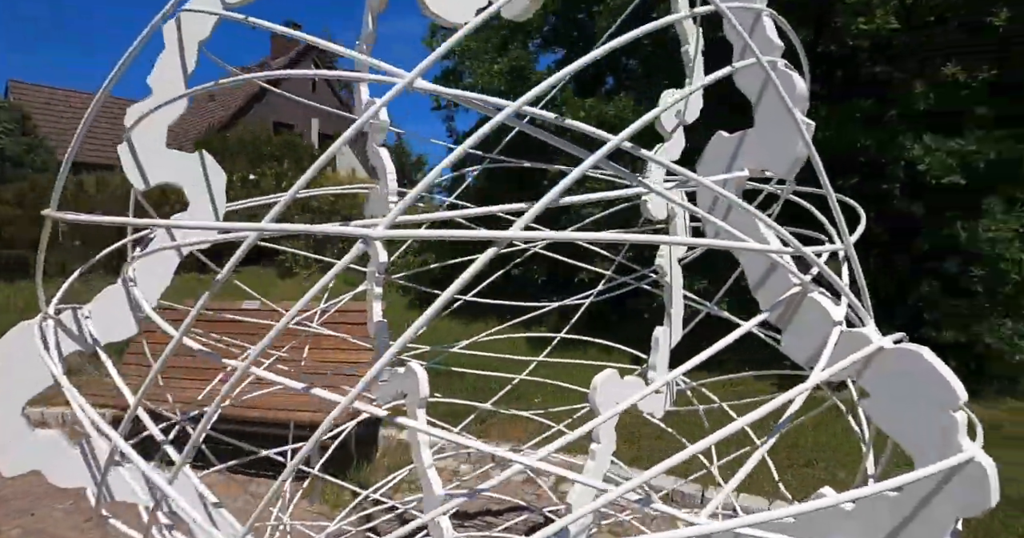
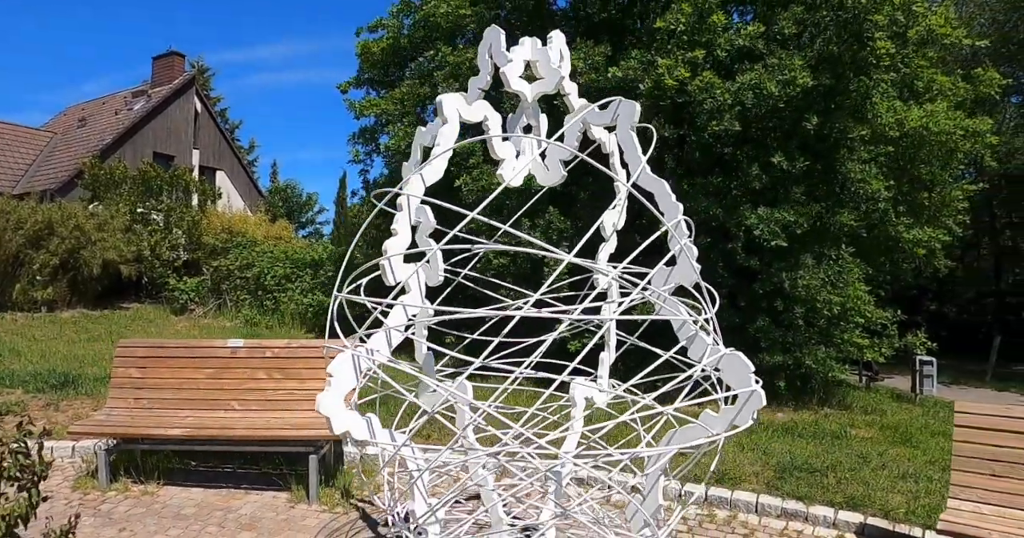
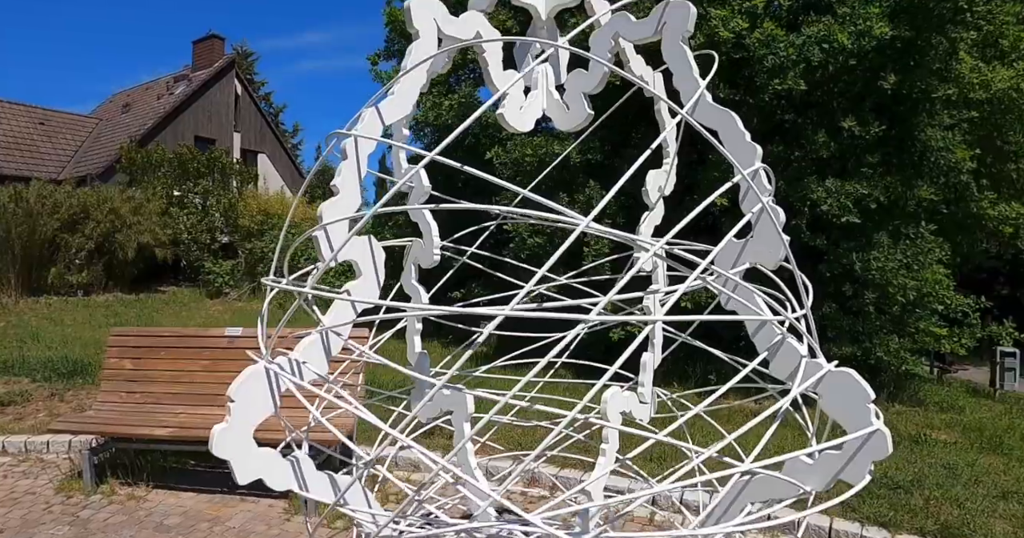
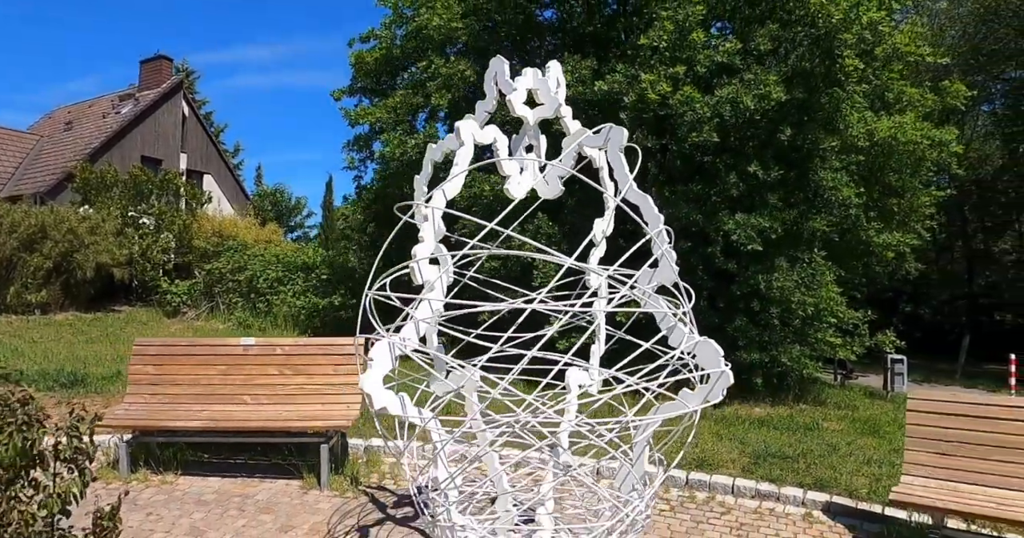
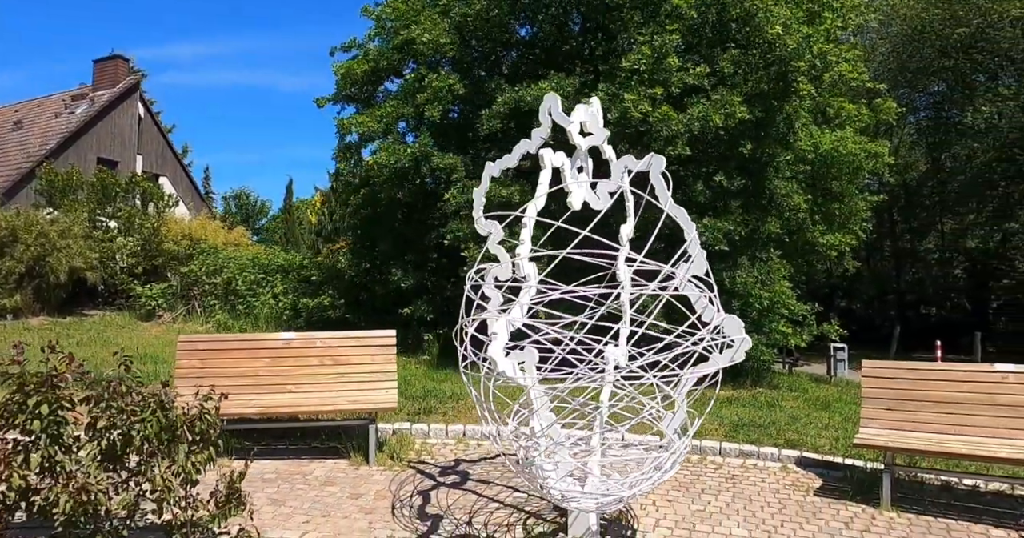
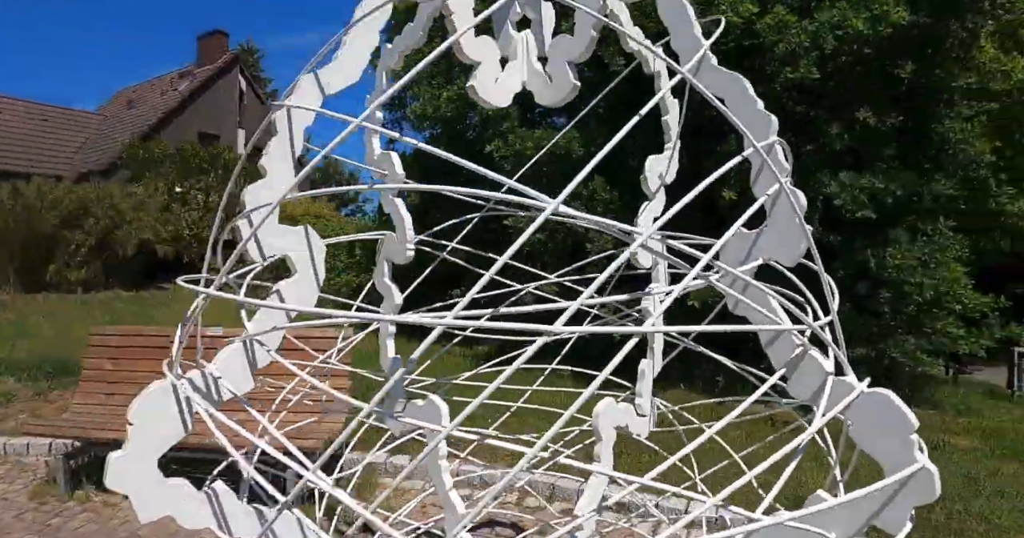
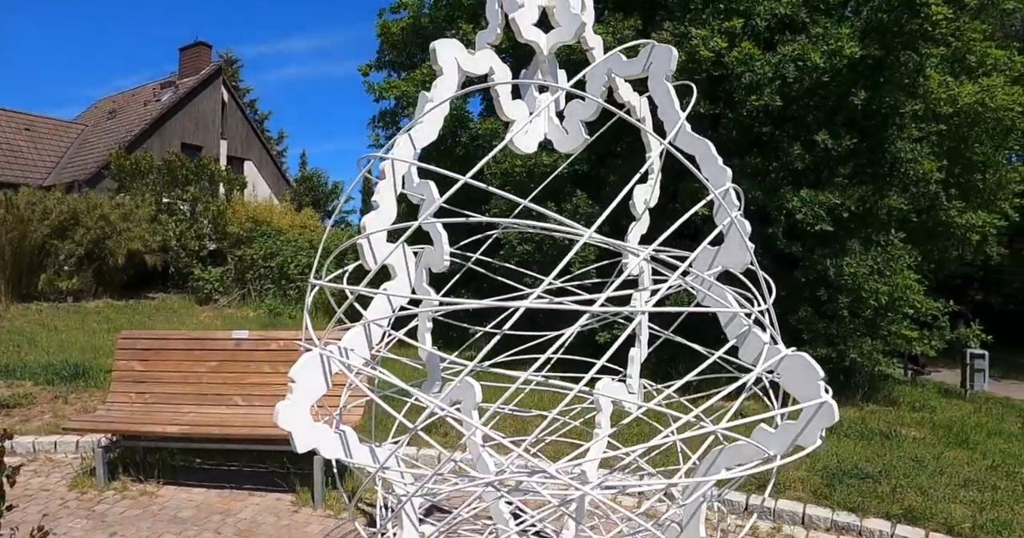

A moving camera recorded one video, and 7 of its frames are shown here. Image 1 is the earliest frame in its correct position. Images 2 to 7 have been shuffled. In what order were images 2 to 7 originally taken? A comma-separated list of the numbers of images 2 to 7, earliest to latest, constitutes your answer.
6, 3, 7, 2, 4, 5
